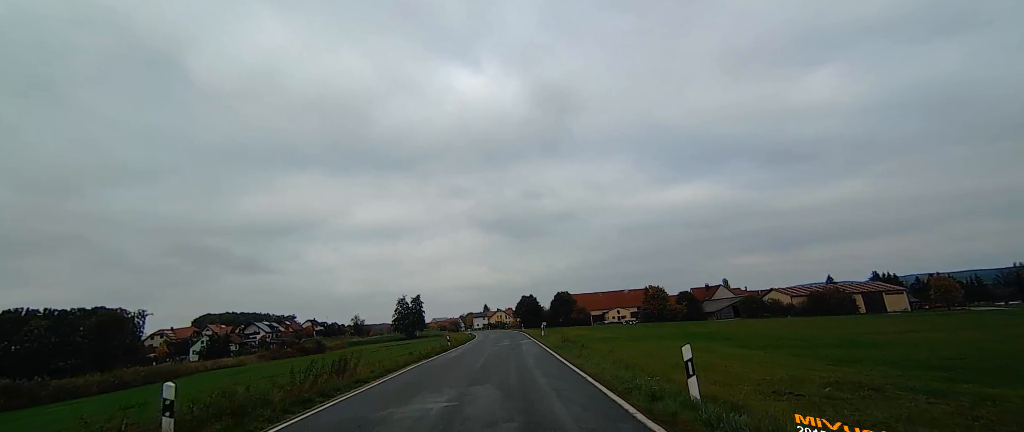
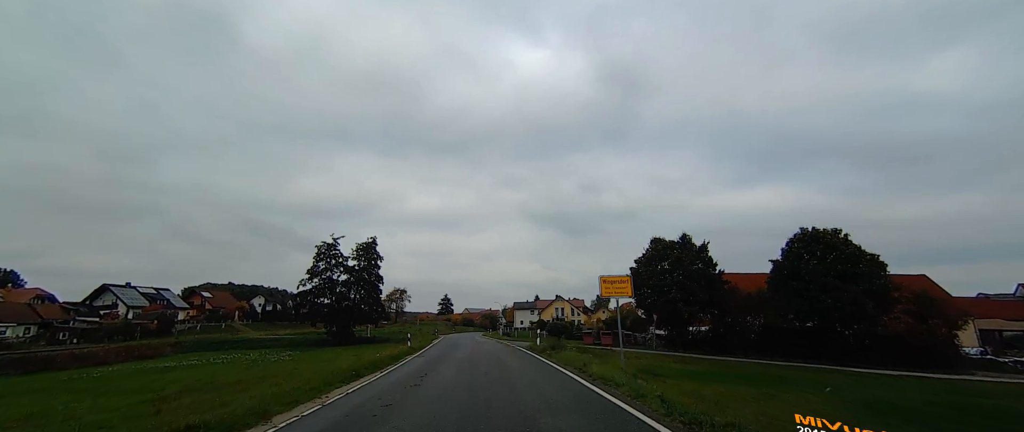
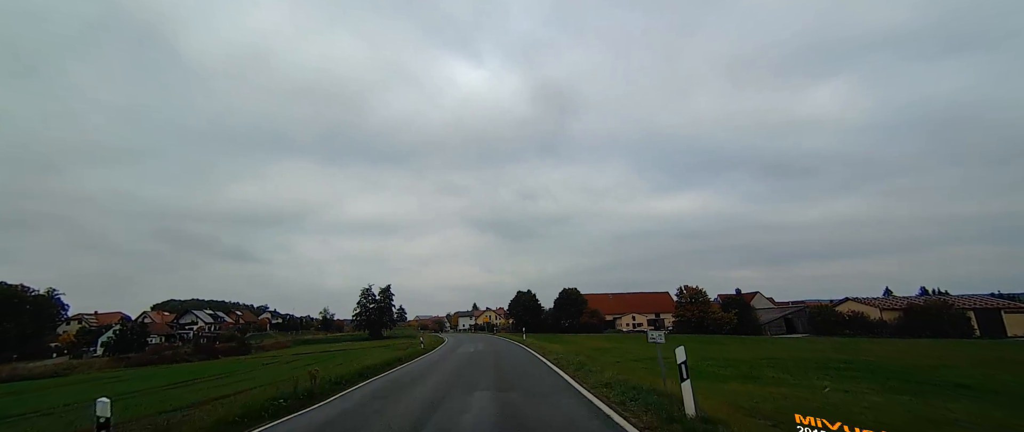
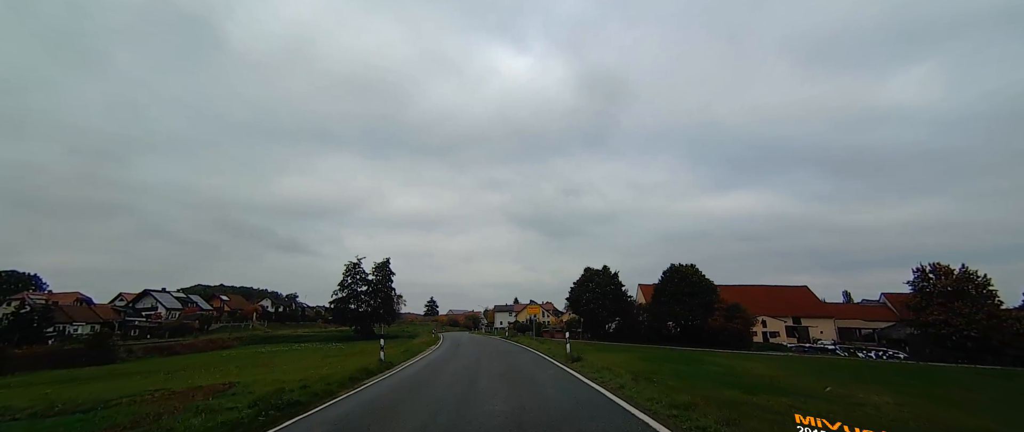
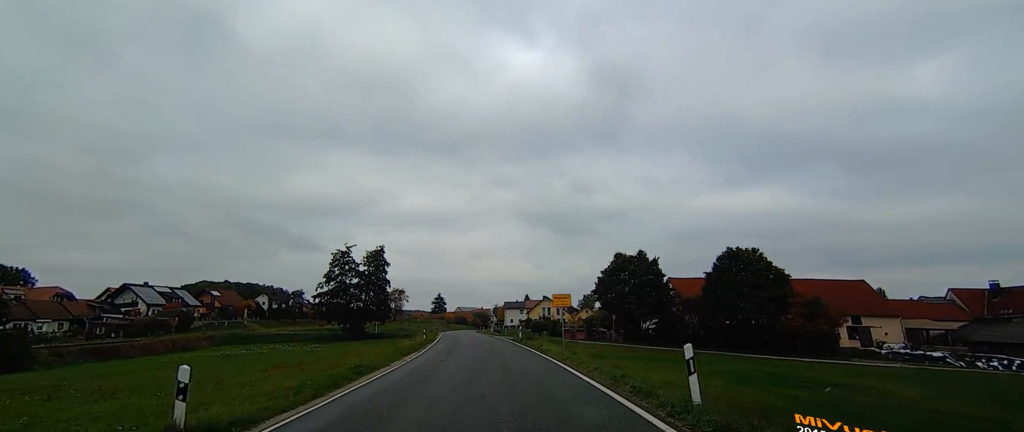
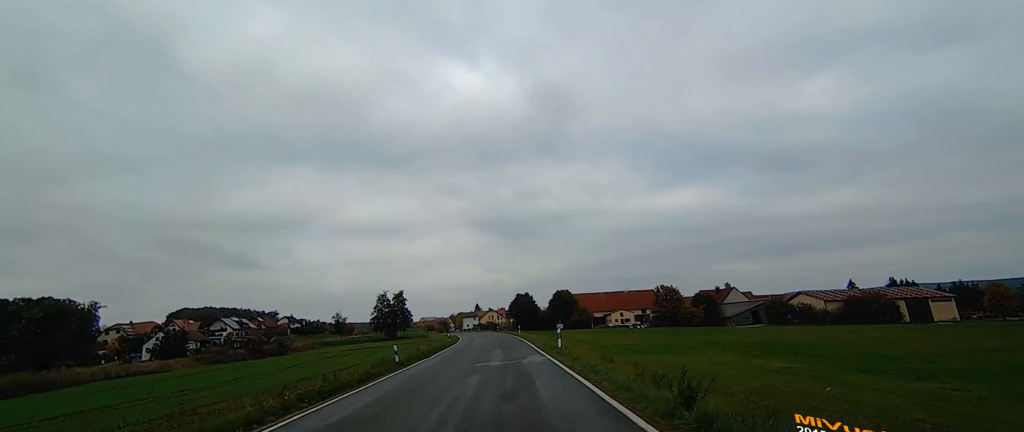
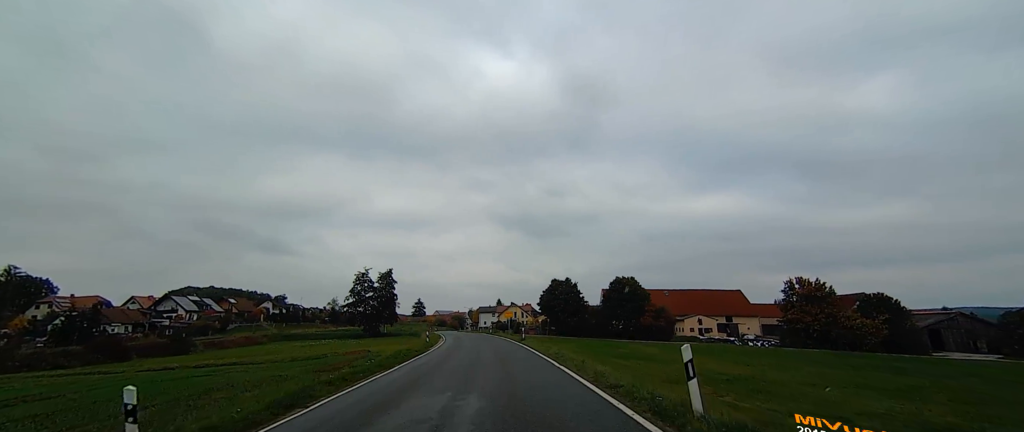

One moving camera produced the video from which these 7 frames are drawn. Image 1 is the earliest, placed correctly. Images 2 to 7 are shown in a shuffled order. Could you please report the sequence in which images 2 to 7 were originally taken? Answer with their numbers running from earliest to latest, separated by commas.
6, 3, 7, 4, 5, 2
